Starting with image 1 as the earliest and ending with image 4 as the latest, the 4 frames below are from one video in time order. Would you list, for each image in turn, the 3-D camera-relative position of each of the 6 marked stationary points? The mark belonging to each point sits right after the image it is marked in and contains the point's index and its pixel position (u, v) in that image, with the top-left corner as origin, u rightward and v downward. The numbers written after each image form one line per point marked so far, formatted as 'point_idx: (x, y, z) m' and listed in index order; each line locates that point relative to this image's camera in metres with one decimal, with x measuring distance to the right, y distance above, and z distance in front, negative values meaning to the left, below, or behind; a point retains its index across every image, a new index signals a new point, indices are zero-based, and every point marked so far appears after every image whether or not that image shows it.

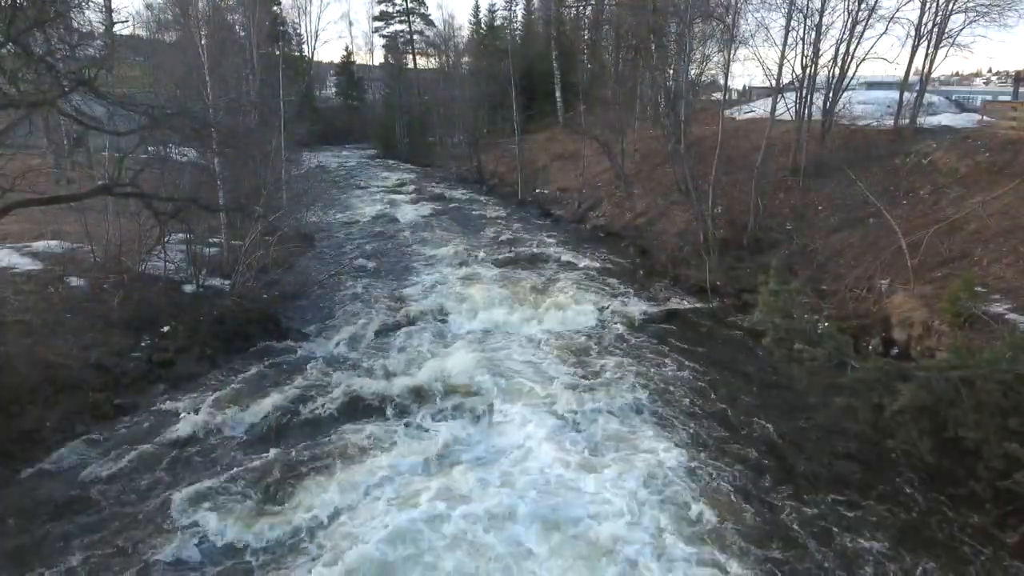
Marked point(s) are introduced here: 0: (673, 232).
0: (+4.7, +1.6, +17.8) m
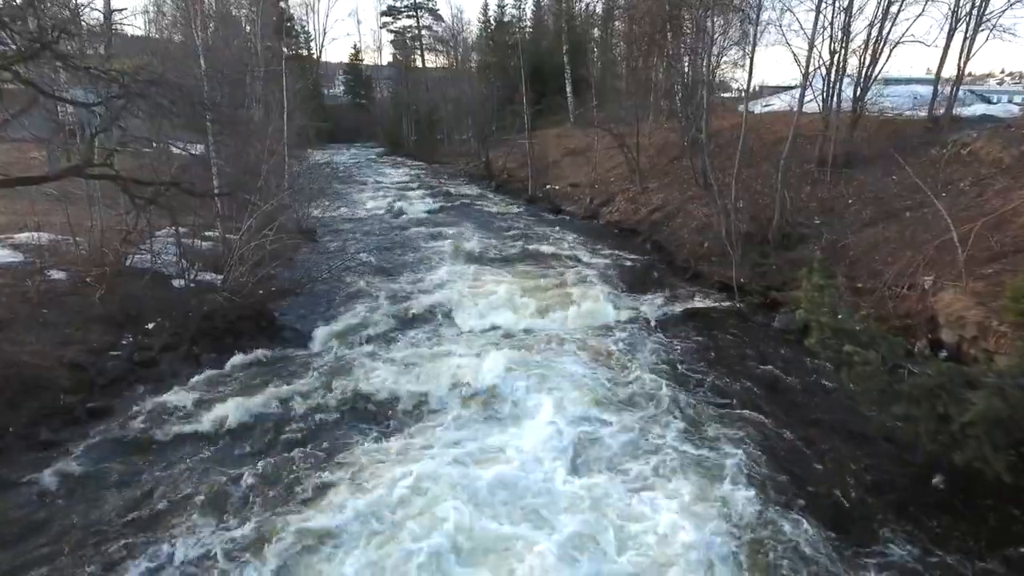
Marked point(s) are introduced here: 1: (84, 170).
0: (+5.0, +1.7, +16.8) m
1: (-5.3, +1.5, +7.5) m
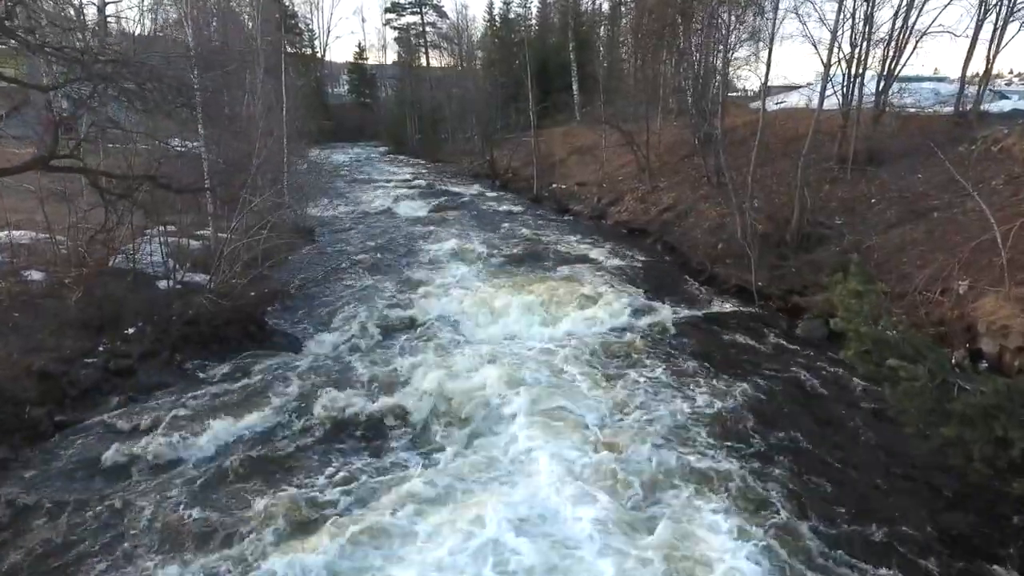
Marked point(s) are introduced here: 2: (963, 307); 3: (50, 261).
0: (+5.2, +1.6, +16.1) m
1: (-5.2, +1.4, +6.8) m
2: (+7.2, -0.3, +9.7) m
3: (-8.0, +0.5, +10.5) m
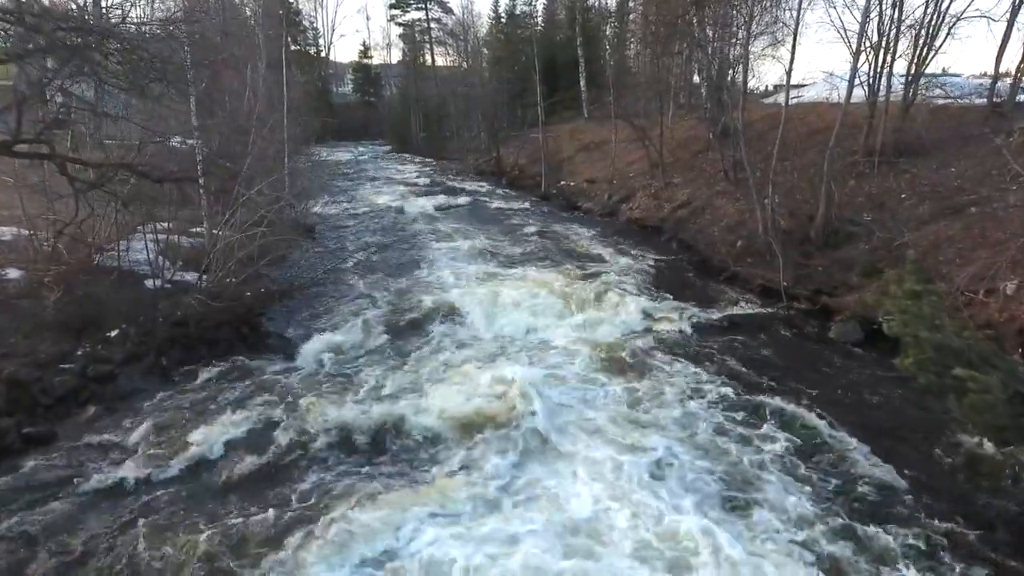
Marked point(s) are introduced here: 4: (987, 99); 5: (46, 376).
0: (+5.4, +1.6, +15.3) m
1: (-5.1, +1.4, +6.2) m
2: (+7.4, -0.3, +9.0) m
3: (-7.8, +0.5, +9.8) m
4: (+12.9, +5.2, +16.6) m
5: (-5.9, -1.1, +7.7) m
